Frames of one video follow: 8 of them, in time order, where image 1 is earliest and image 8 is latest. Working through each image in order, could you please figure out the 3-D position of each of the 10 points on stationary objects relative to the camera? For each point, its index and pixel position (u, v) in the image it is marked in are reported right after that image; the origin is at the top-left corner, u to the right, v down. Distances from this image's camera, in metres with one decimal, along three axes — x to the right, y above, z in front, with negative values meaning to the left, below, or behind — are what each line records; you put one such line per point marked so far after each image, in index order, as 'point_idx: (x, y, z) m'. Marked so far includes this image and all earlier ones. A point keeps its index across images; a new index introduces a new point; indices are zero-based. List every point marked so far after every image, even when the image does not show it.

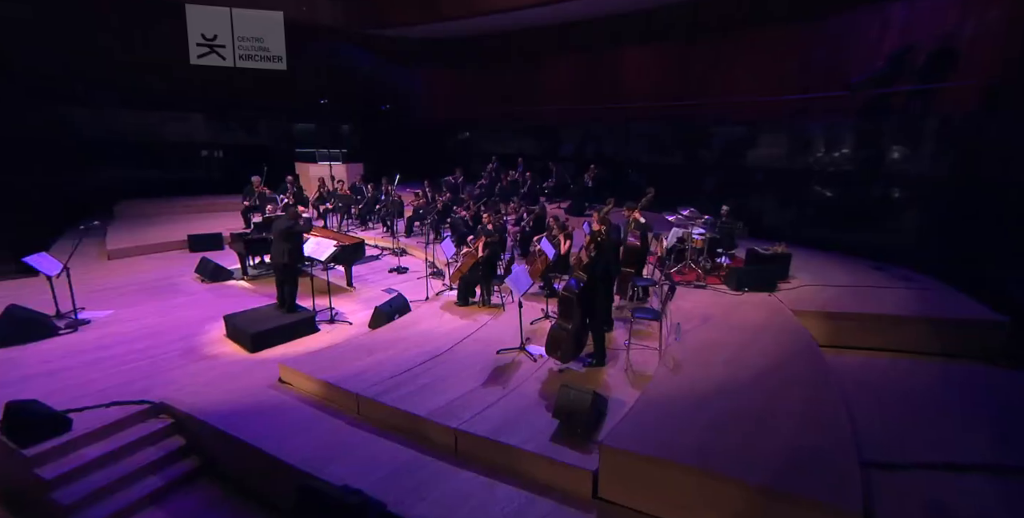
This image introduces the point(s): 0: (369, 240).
0: (-3.4, +0.4, +10.5) m
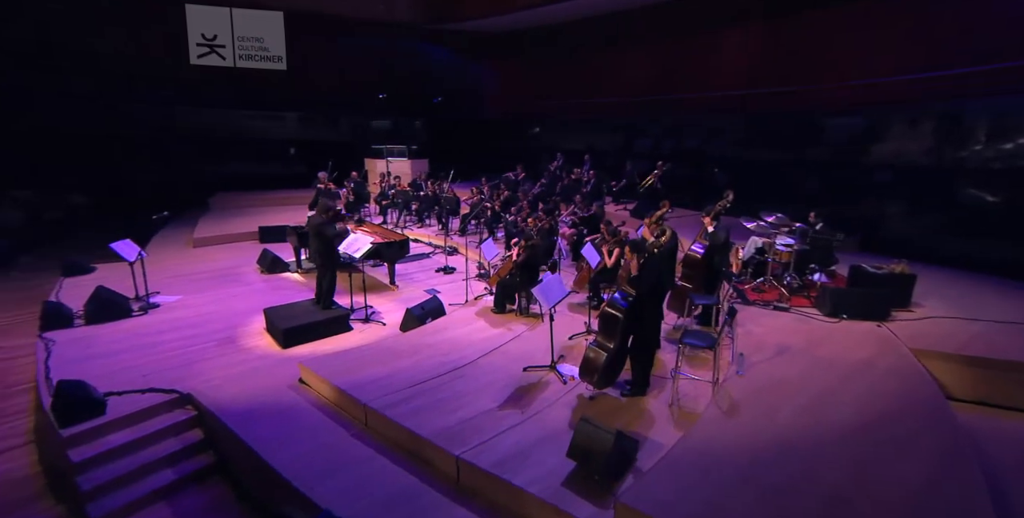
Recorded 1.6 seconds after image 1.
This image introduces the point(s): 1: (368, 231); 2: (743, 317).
0: (-2.1, +0.4, +10.3) m
1: (-2.6, +0.5, +8.3) m
2: (+2.9, -0.9, +5.9) m
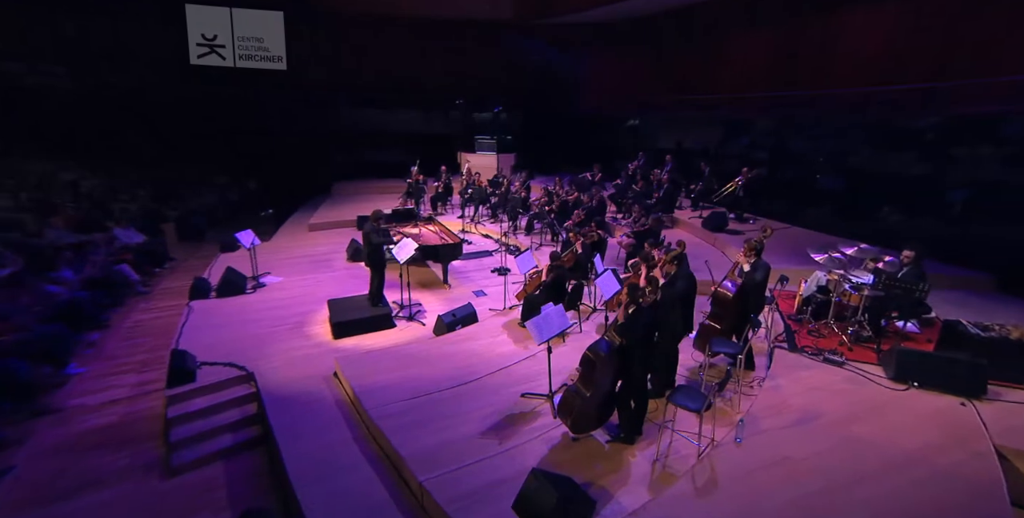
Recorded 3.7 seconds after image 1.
0: (-0.5, +0.5, +10.7) m
1: (-1.6, +0.5, +8.9) m
2: (+3.0, -1.3, +5.2) m
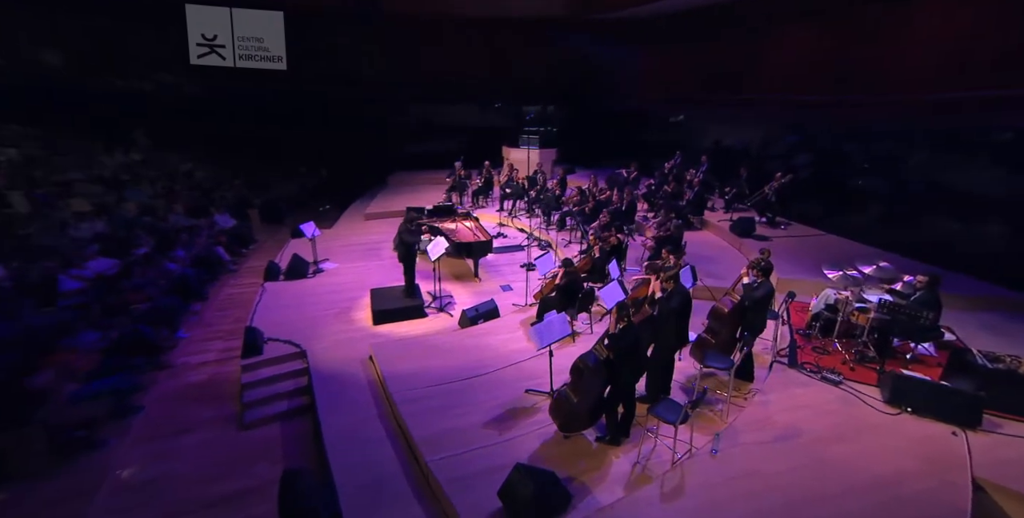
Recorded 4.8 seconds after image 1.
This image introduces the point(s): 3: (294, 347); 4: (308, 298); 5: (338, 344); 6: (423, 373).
0: (+0.4, +0.7, +11.2) m
1: (-1.0, +0.6, +9.5) m
2: (+3.0, -1.6, +5.3) m
3: (-3.5, -1.4, +7.3) m
4: (-4.1, -0.8, +9.1) m
5: (-2.8, -1.4, +7.4) m
6: (-1.2, -1.6, +6.4) m
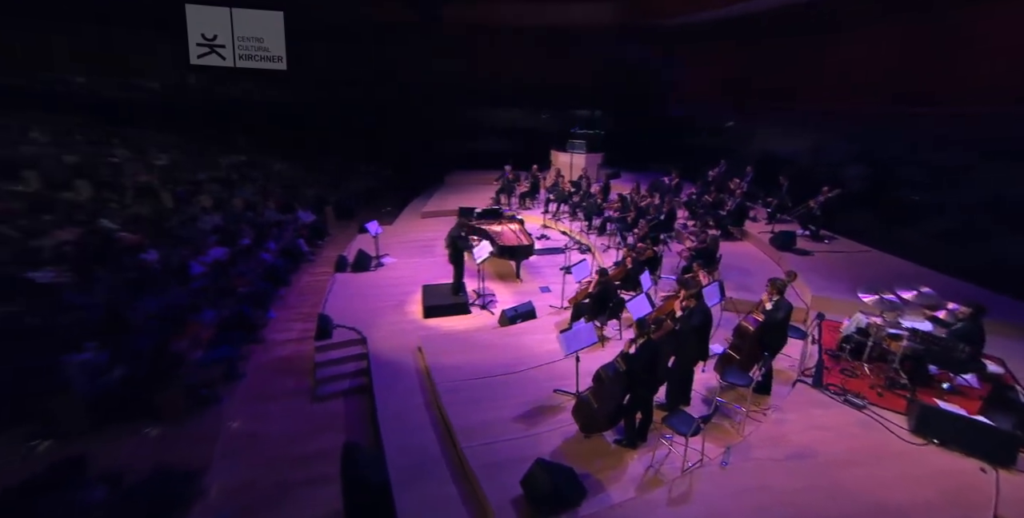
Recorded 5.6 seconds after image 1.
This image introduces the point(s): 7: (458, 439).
0: (+1.5, +0.7, +11.5) m
1: (0.0, +0.6, +10.1) m
2: (+3.3, -1.8, +5.5) m
3: (-2.9, -1.4, +8.2) m
4: (-3.2, -0.7, +10.1) m
5: (-2.2, -1.4, +8.2) m
6: (-0.7, -1.7, +7.0) m
7: (-0.7, -2.2, +5.6) m
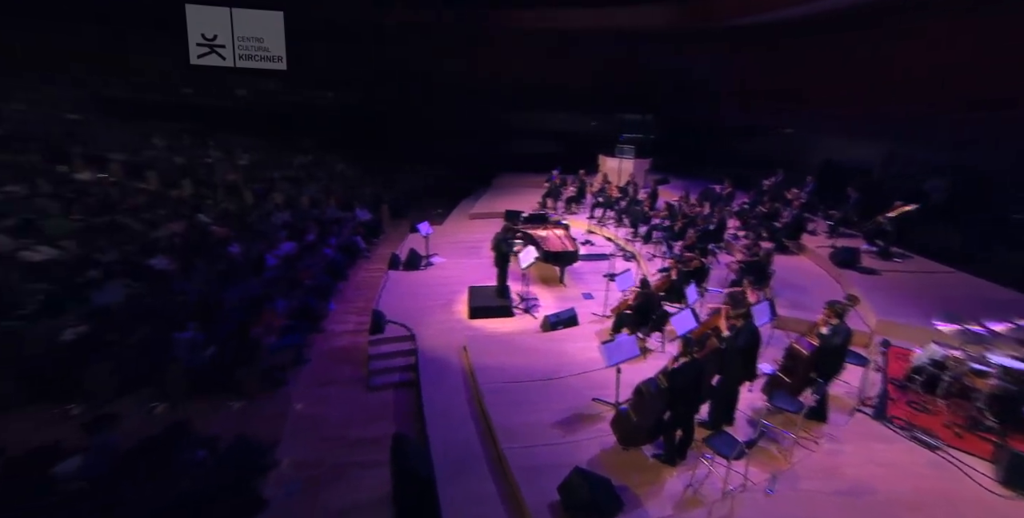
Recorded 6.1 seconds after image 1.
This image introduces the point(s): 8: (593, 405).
0: (+2.7, +0.5, +11.4) m
1: (+1.0, +0.5, +10.1) m
2: (+3.8, -2.1, +5.2) m
3: (-2.1, -1.4, +8.6) m
4: (-2.2, -0.6, +10.4) m
5: (-1.4, -1.4, +8.5) m
6: (-0.1, -1.8, +7.1) m
7: (-0.2, -2.3, +5.7) m
8: (+1.1, -2.1, +6.3) m
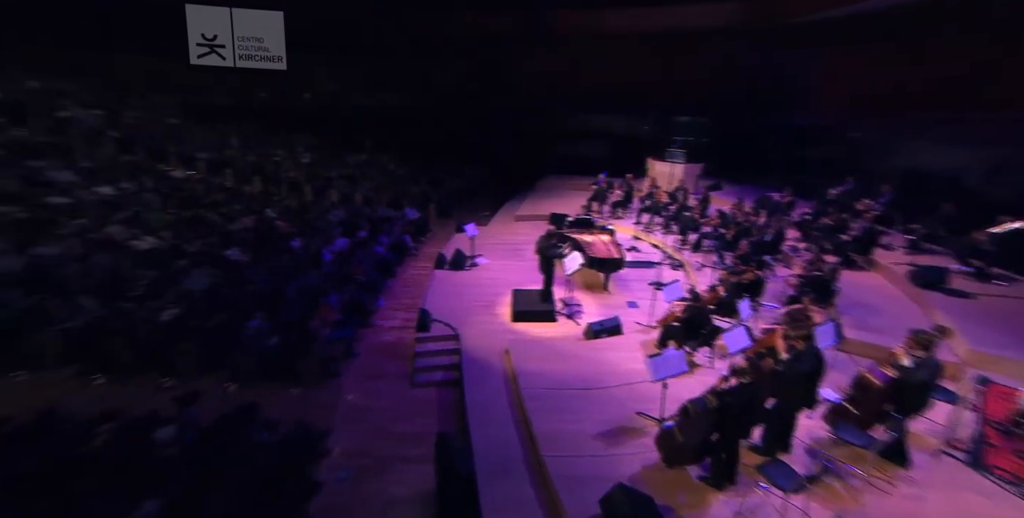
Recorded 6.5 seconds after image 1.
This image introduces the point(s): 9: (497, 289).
0: (+3.8, +0.3, +11.1) m
1: (+2.0, +0.4, +9.9) m
2: (+4.3, -2.3, +4.8) m
3: (-1.3, -1.4, +8.6) m
4: (-1.3, -0.6, +10.5) m
5: (-0.6, -1.4, +8.5) m
6: (+0.6, -1.8, +7.1) m
7: (+0.3, -2.3, +5.6) m
8: (+1.7, -2.2, +6.1) m
9: (-0.4, -0.7, +10.3) m
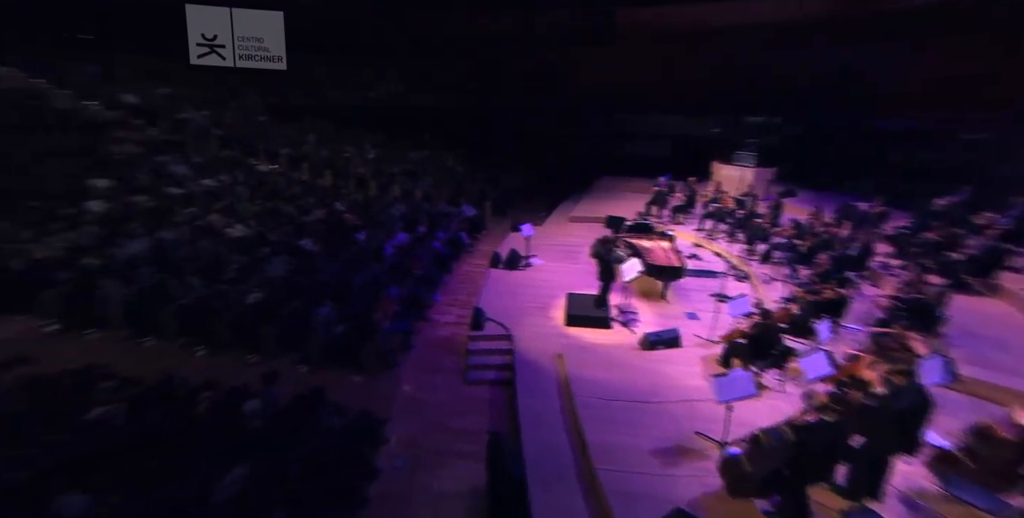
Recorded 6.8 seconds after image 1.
0: (+5.1, +0.1, +10.4) m
1: (+3.2, +0.2, +9.4) m
2: (+4.7, -2.6, +4.1) m
3: (-0.3, -1.3, +8.5) m
4: (-0.1, -0.6, +10.4) m
5: (+0.3, -1.4, +8.3) m
6: (+1.3, -1.9, +6.8) m
7: (+0.9, -2.4, +5.4) m
8: (+2.3, -2.3, +5.7) m
9: (+0.8, -0.7, +10.1) m
